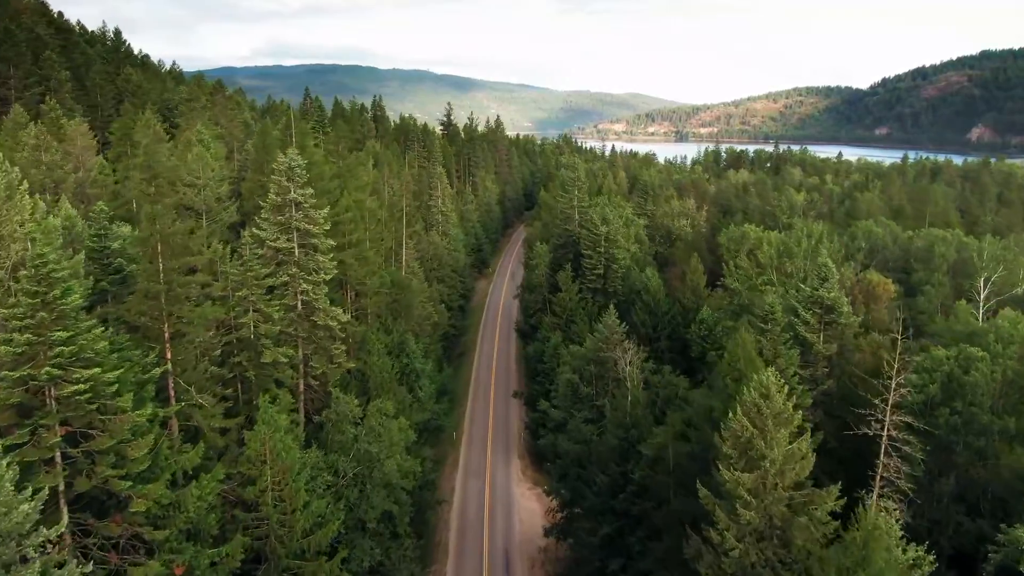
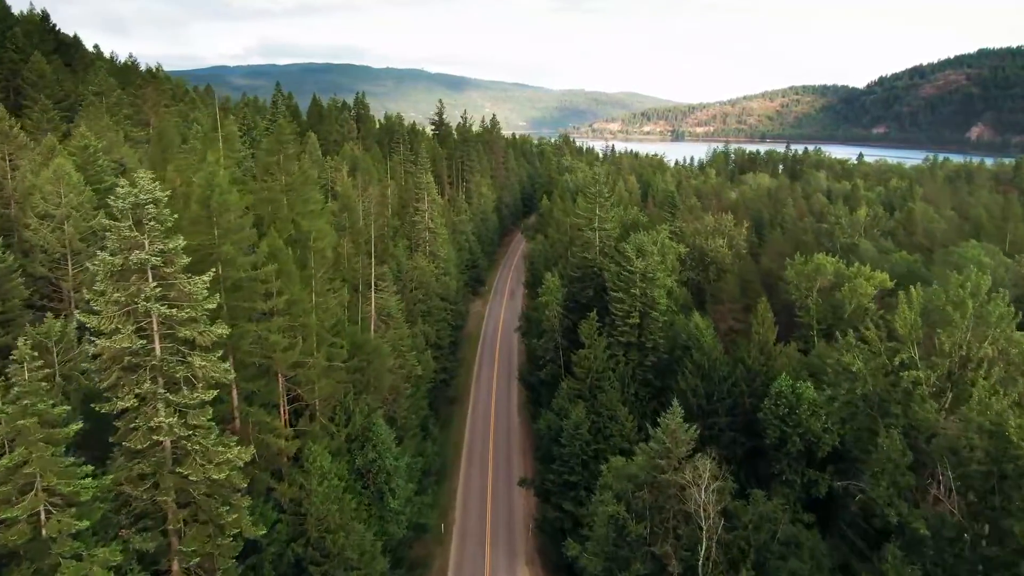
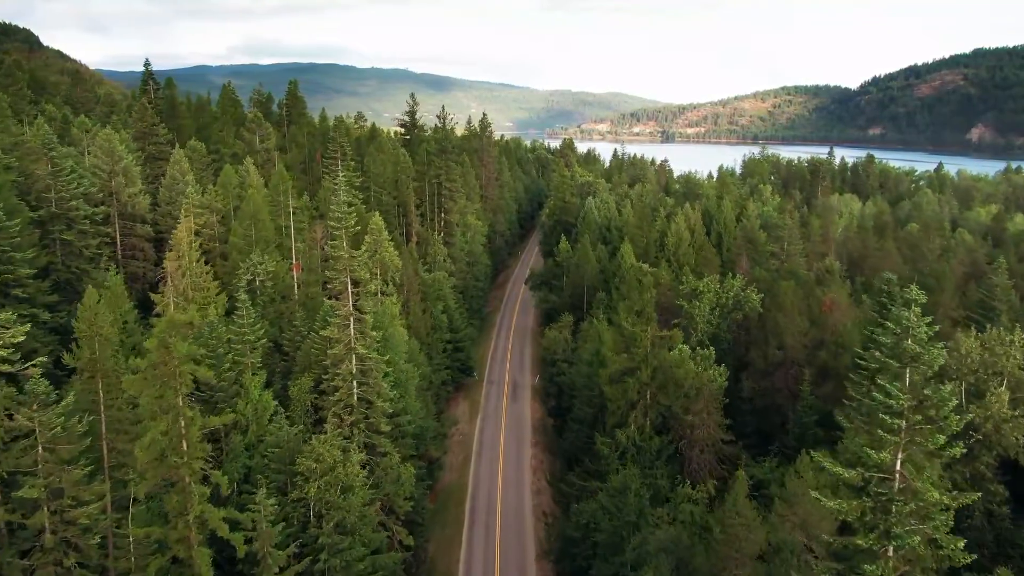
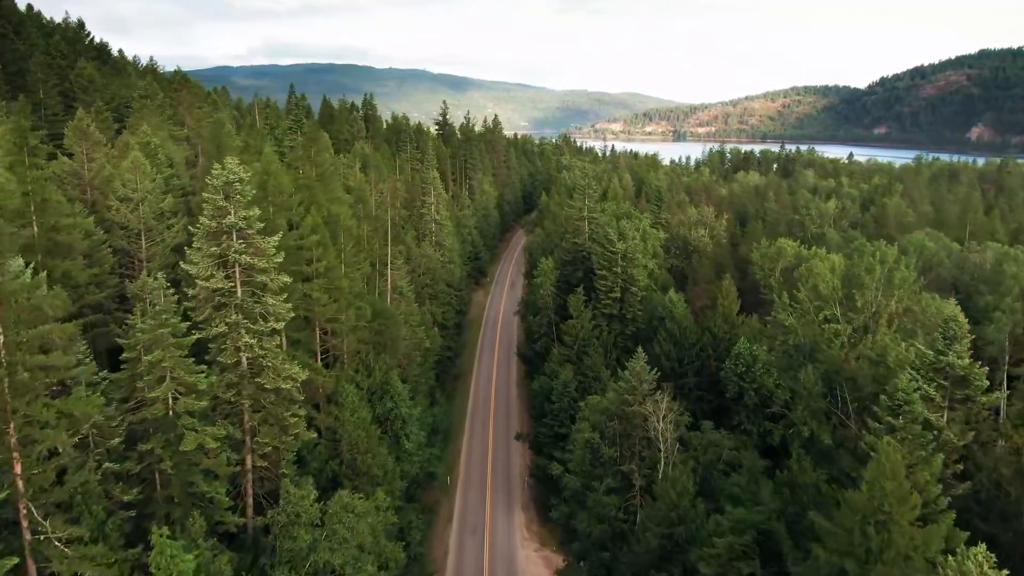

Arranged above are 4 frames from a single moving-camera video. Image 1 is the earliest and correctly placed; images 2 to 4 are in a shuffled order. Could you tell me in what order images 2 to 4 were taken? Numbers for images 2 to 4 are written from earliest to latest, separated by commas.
4, 2, 3
